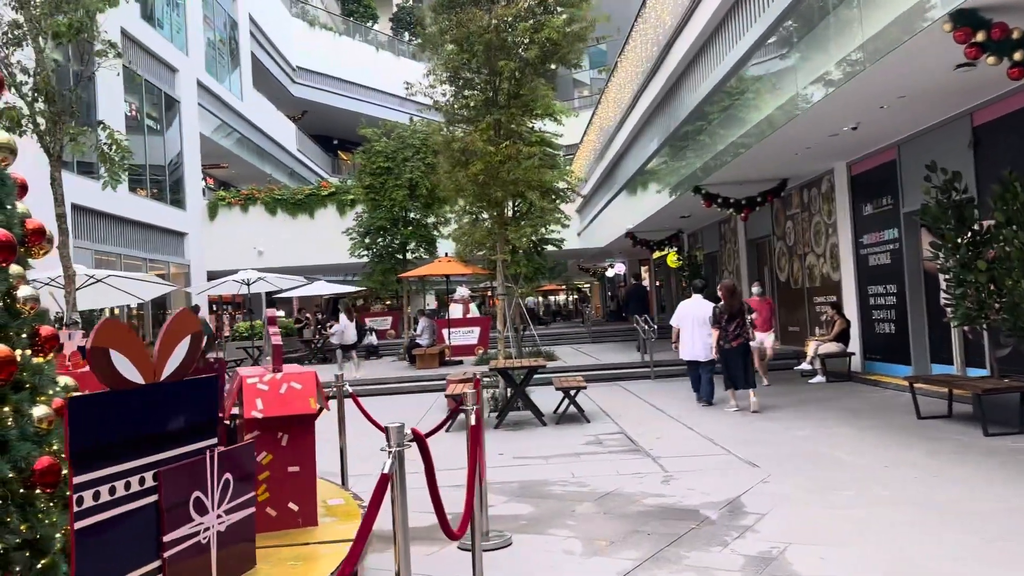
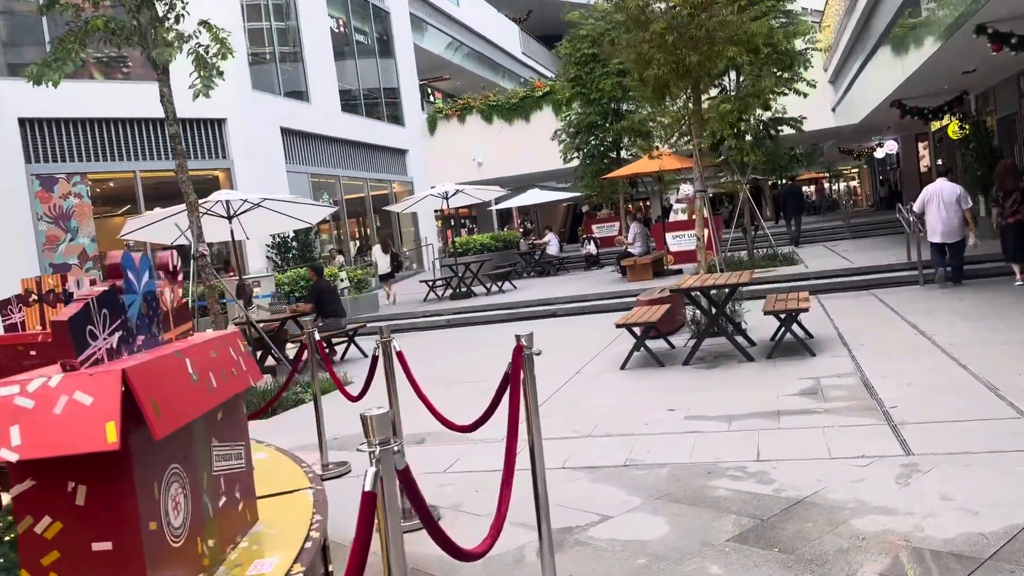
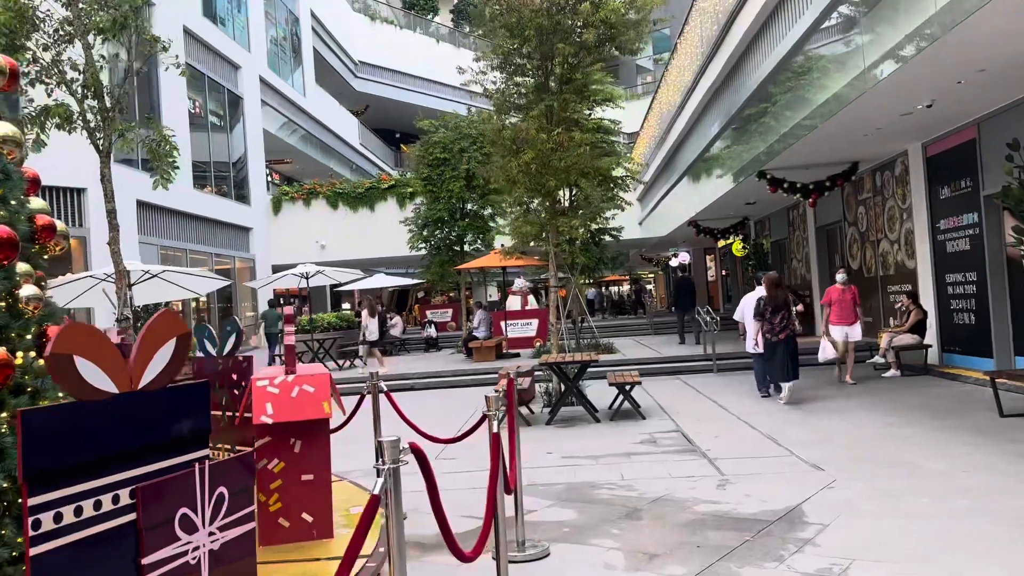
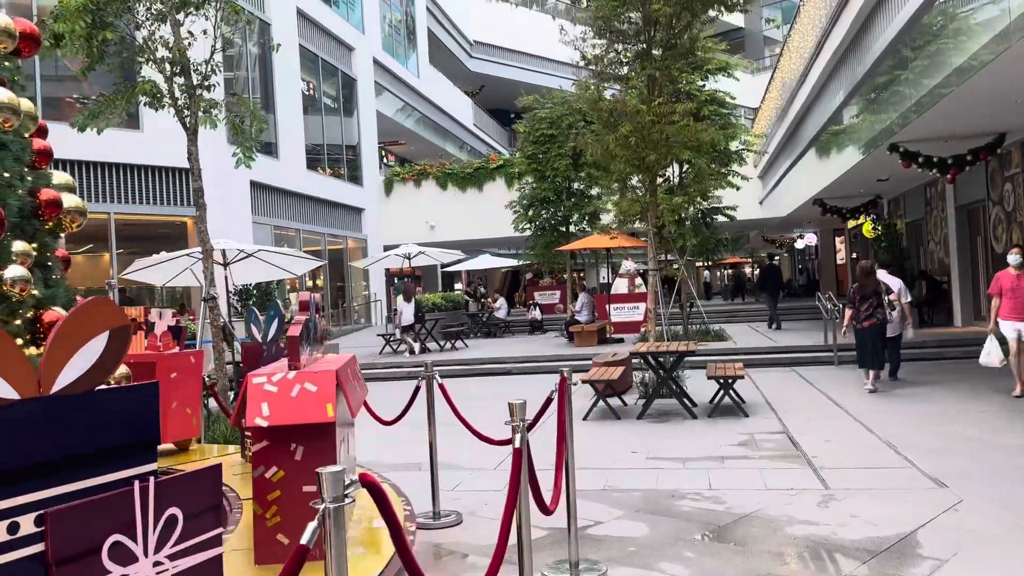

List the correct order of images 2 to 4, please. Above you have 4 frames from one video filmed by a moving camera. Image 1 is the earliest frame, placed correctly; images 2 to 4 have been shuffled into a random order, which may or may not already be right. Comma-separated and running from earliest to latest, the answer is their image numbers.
3, 4, 2
